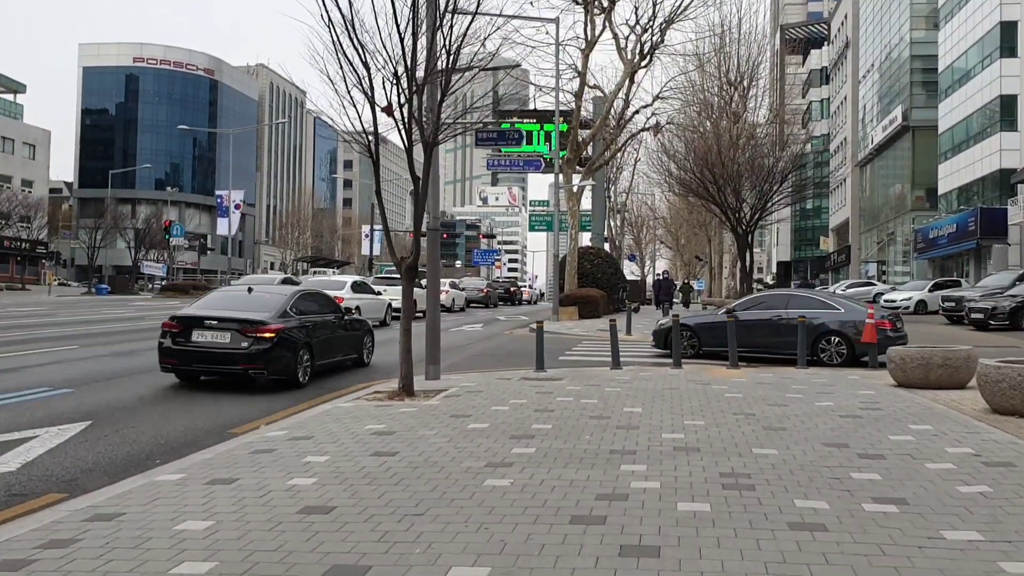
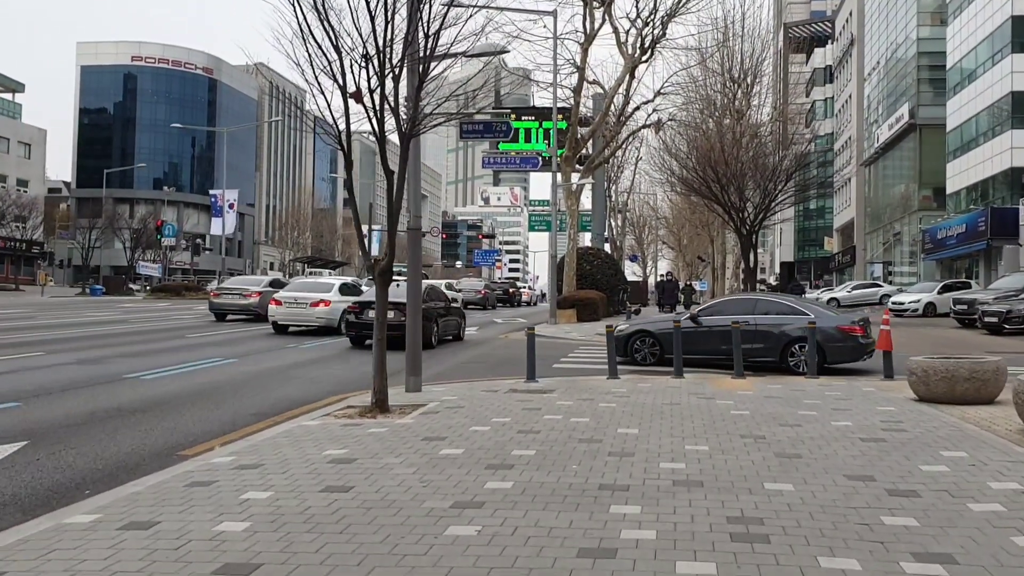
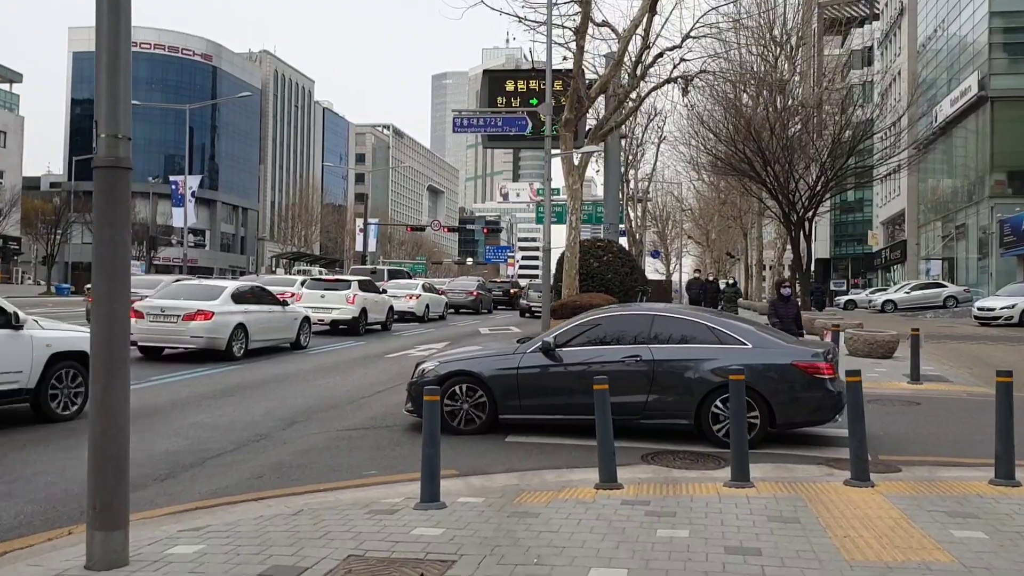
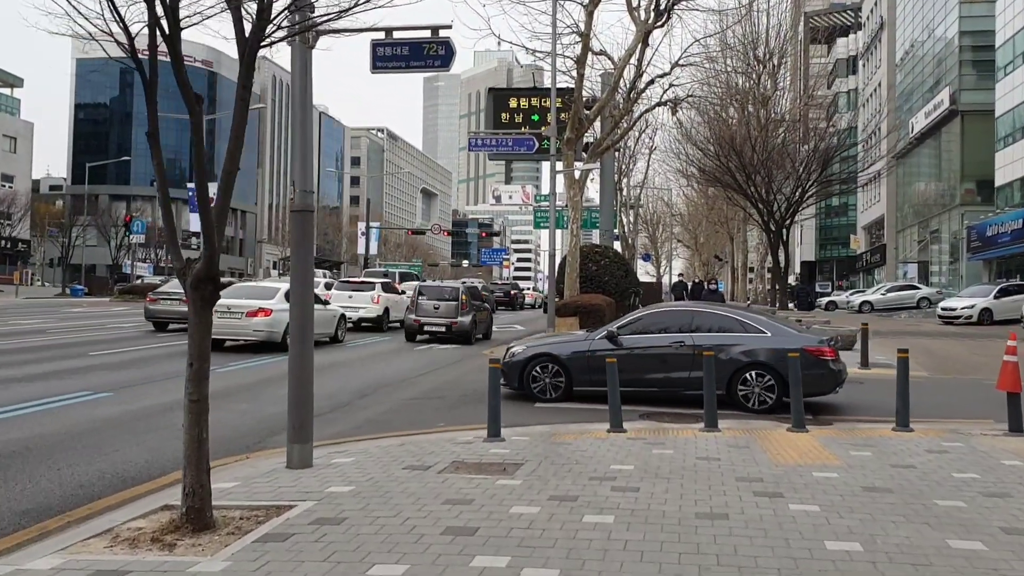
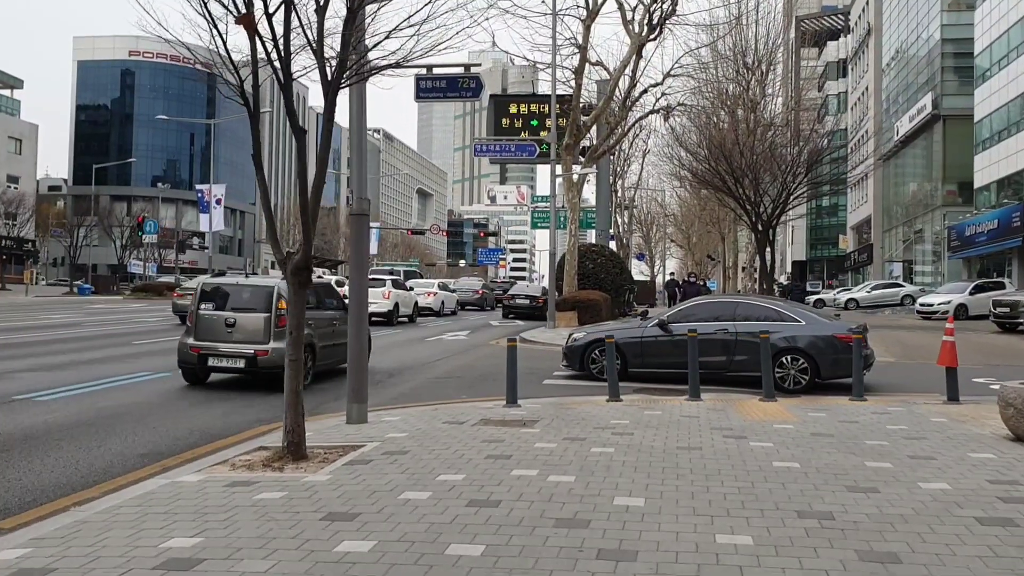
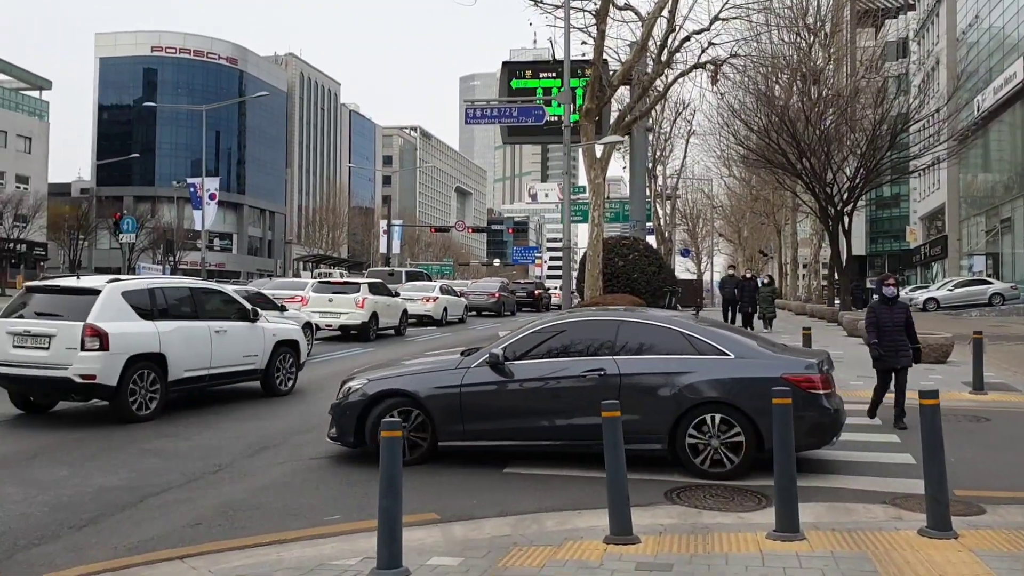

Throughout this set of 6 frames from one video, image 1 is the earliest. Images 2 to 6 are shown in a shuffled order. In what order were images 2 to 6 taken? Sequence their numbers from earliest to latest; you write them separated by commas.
2, 5, 4, 3, 6
